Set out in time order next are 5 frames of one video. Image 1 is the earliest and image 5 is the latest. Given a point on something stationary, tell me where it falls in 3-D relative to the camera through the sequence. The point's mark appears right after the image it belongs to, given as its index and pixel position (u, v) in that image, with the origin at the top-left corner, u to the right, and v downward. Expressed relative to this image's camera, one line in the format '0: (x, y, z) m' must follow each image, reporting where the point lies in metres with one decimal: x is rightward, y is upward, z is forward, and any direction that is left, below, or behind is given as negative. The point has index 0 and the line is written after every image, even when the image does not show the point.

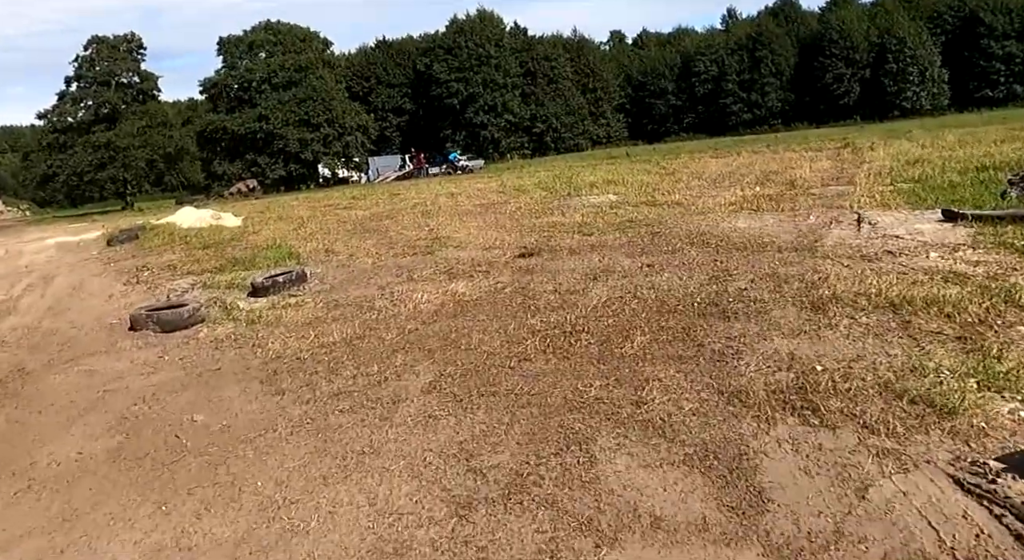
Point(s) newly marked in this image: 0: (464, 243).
0: (-1.0, +0.7, +15.5) m
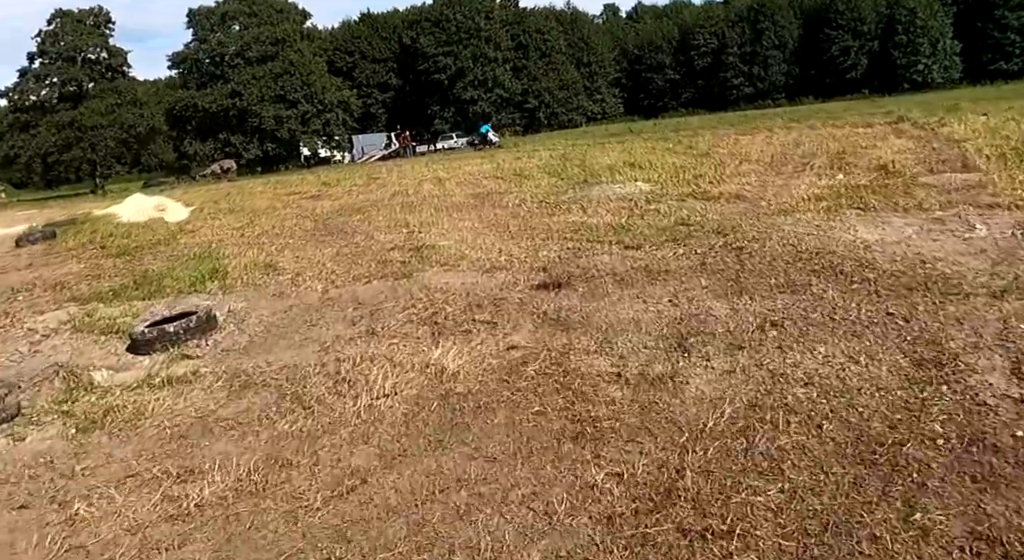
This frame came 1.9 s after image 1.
0: (-0.8, +0.3, +10.8) m
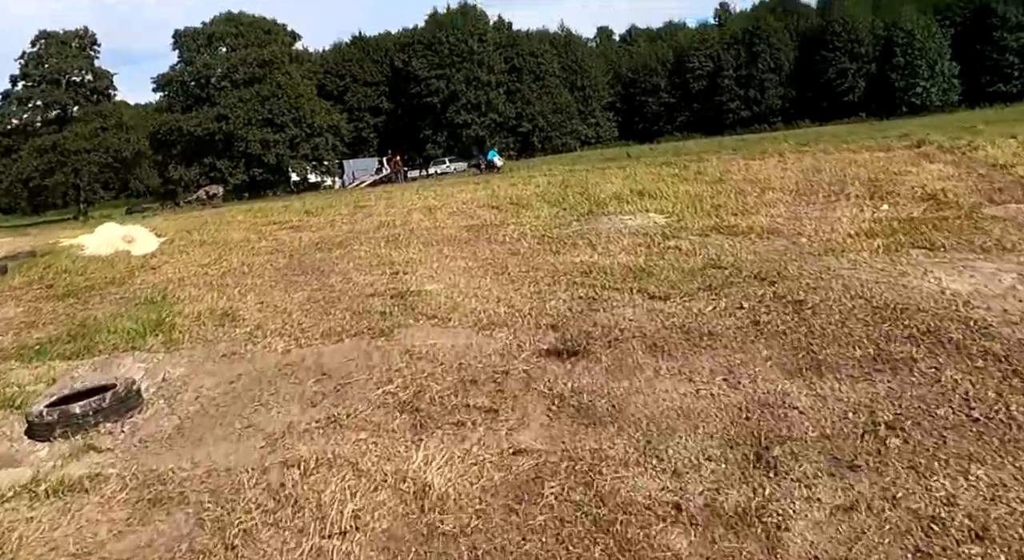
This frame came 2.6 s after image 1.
0: (-0.8, -0.3, +9.0) m
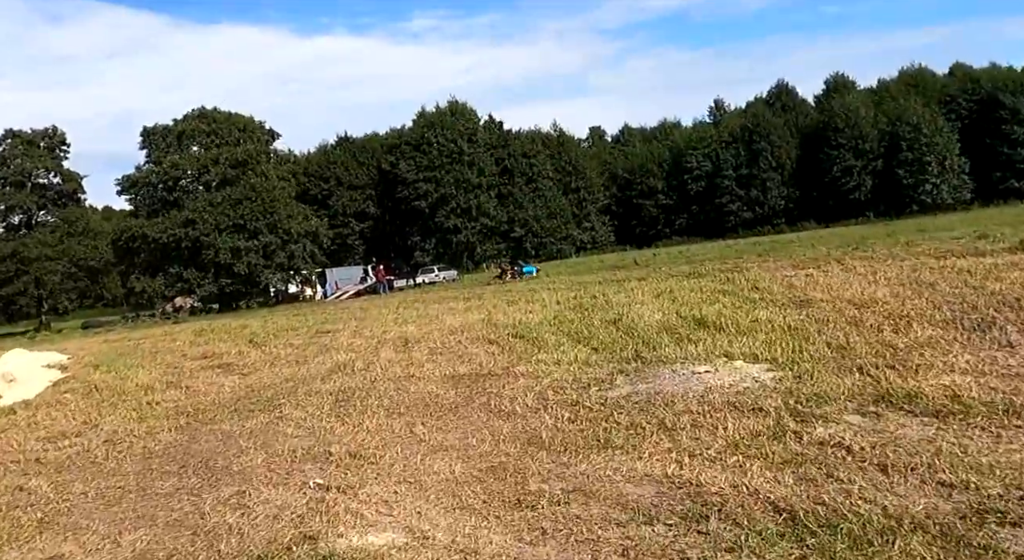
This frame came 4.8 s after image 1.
0: (-0.6, -1.8, +3.8) m
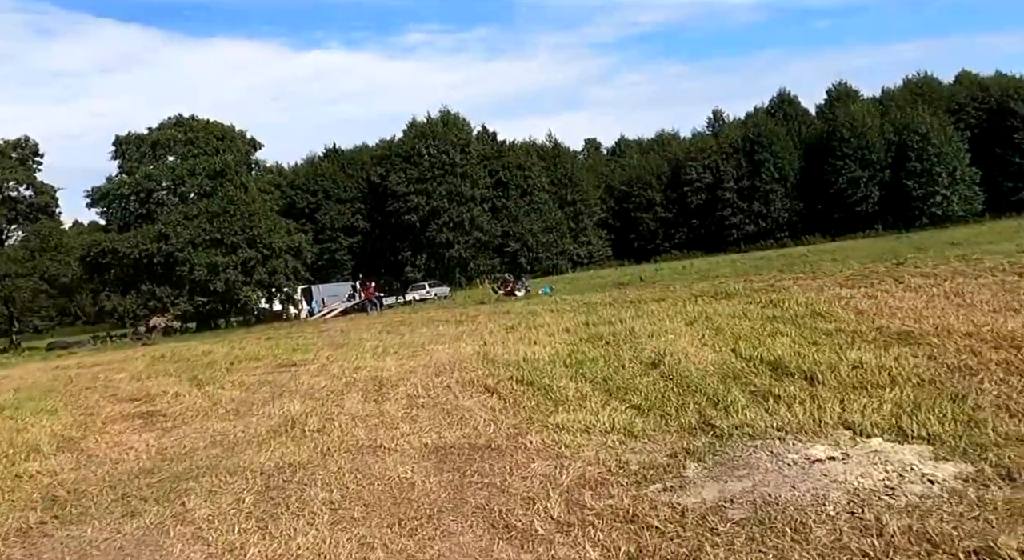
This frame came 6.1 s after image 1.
0: (-0.4, -2.0, +0.6) m
